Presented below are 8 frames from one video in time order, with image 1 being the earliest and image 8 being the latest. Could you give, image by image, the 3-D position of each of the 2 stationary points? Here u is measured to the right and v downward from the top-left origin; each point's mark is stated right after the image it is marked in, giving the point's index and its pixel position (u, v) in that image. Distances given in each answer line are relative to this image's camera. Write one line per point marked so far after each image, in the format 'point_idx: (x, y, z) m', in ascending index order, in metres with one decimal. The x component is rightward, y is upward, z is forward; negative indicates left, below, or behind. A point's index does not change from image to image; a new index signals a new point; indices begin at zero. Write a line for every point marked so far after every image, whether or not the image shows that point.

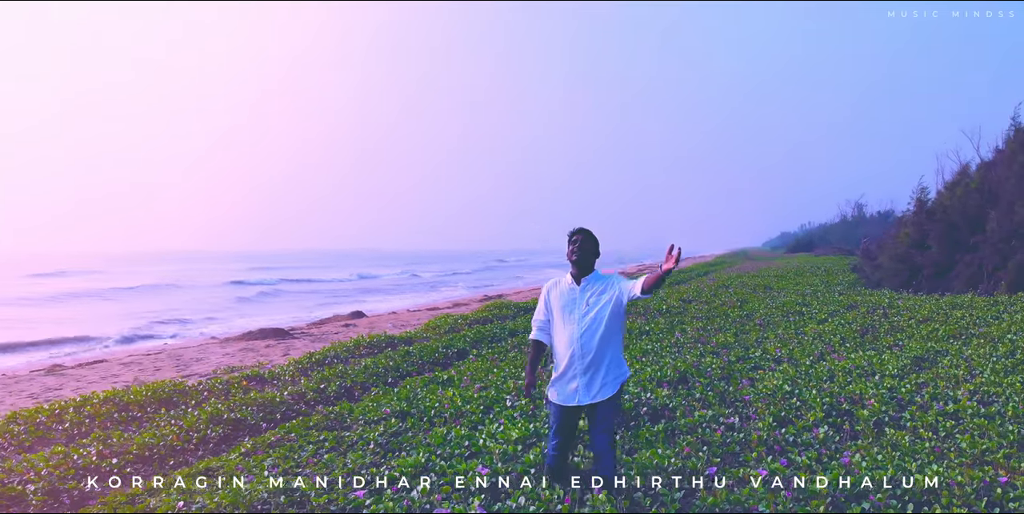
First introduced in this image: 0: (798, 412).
0: (+2.1, -1.1, +6.4) m
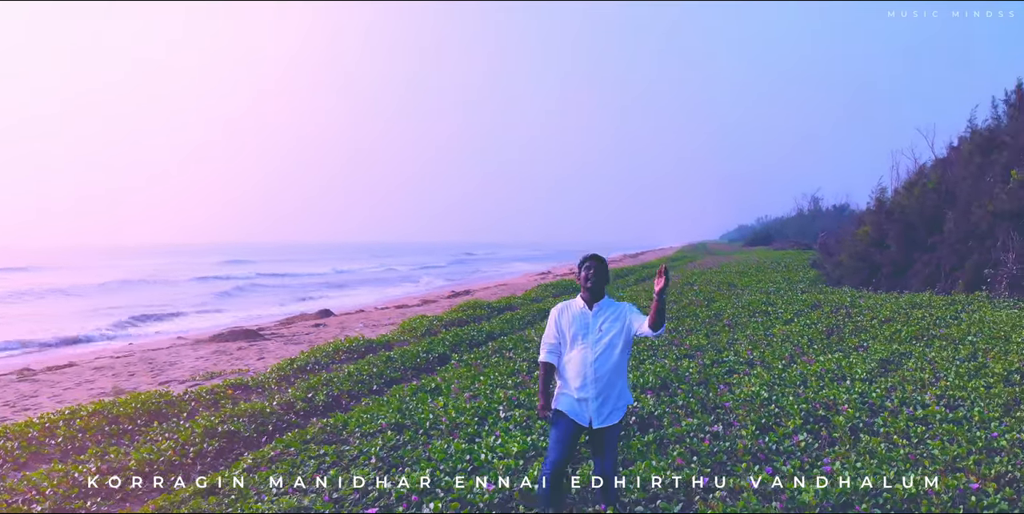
0: (+2.1, -1.2, +6.7) m
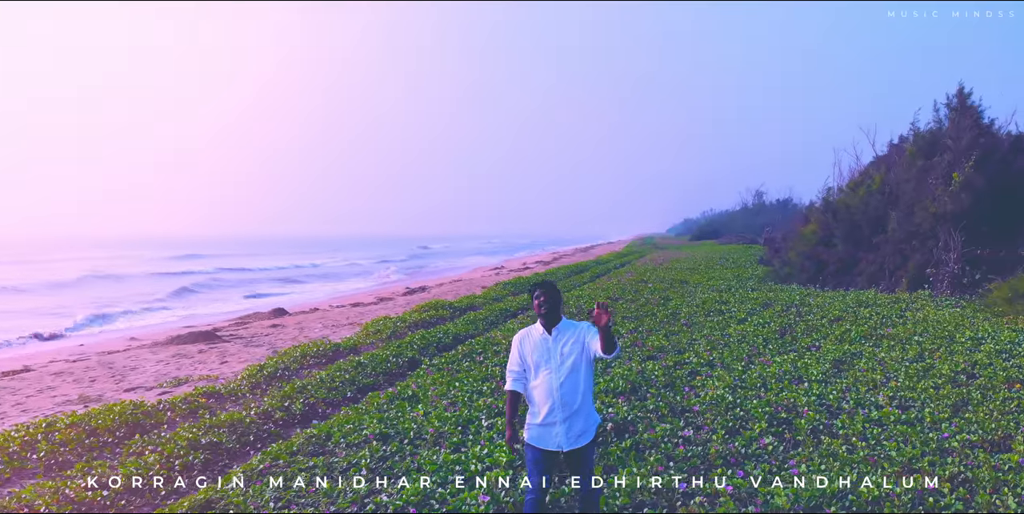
0: (+1.9, -1.3, +7.0) m
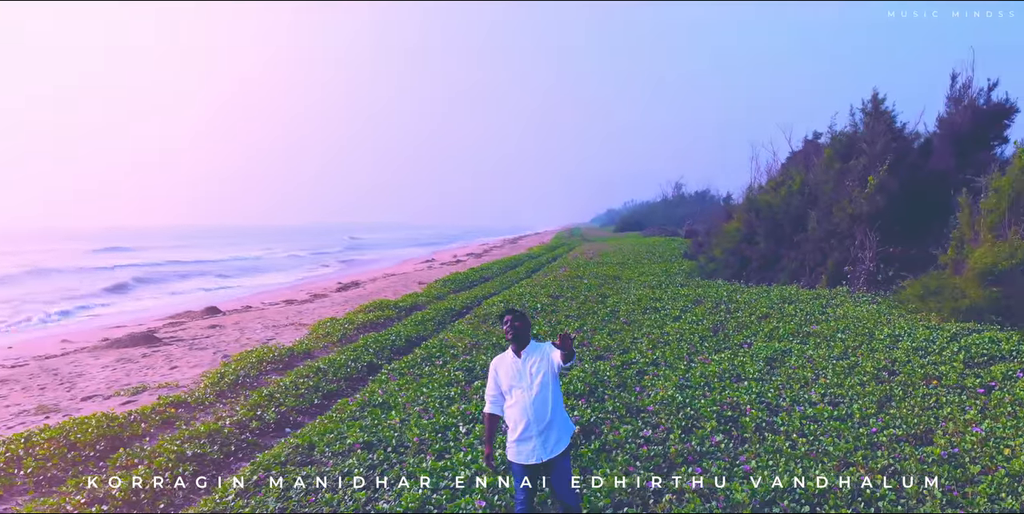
0: (+1.6, -1.4, +7.6) m
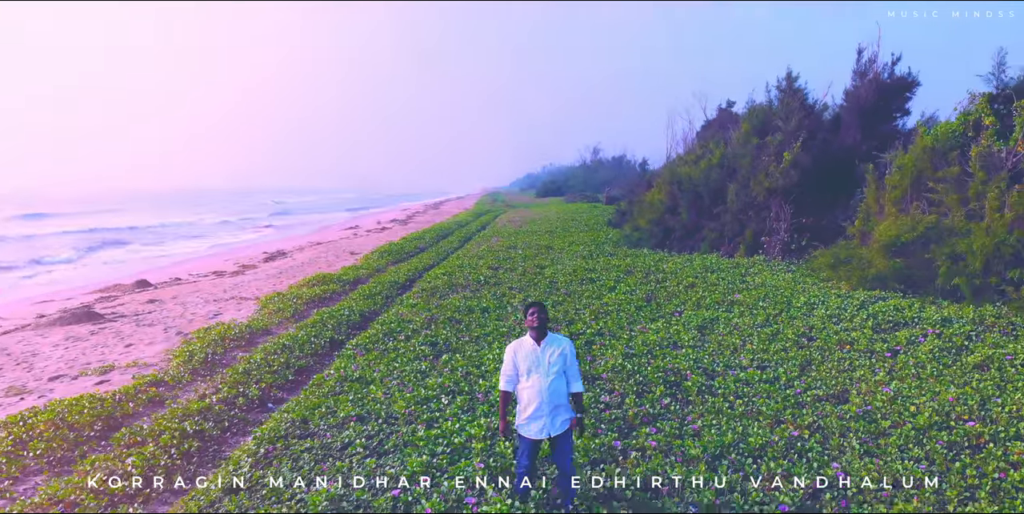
0: (+1.3, -1.3, +8.5) m
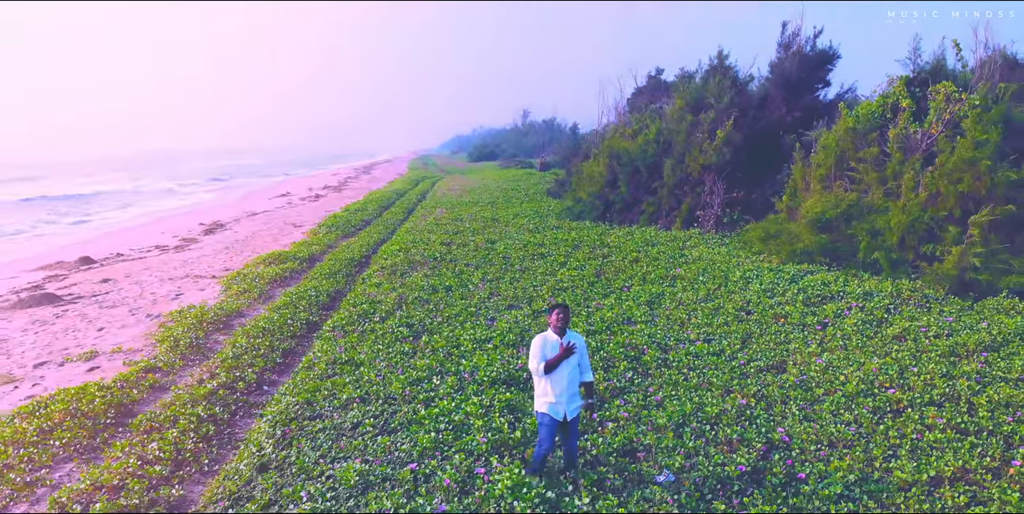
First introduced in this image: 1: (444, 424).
0: (+1.0, -1.2, +9.4) m
1: (-0.6, -1.3, +7.0) m
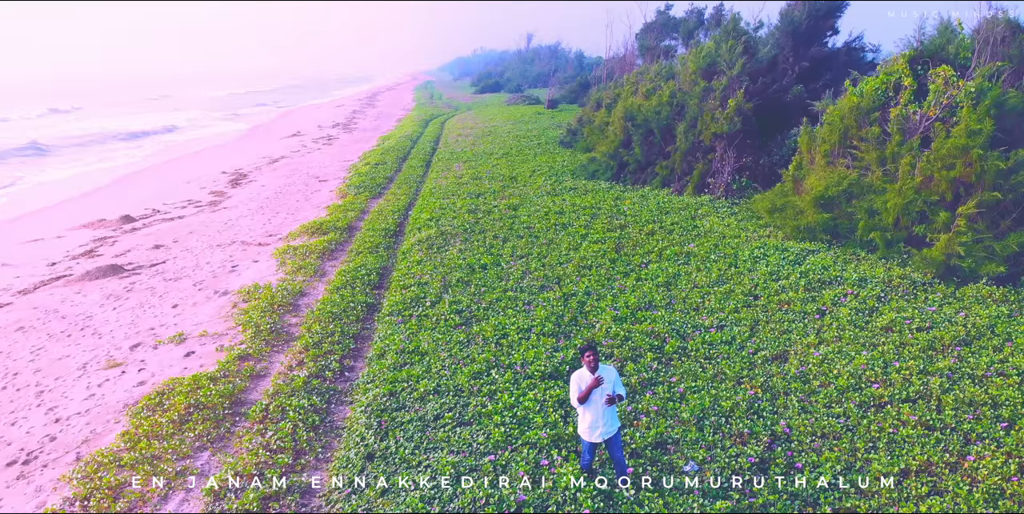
0: (+1.6, -1.2, +11.0) m
1: (-0.1, -1.6, +8.6) m
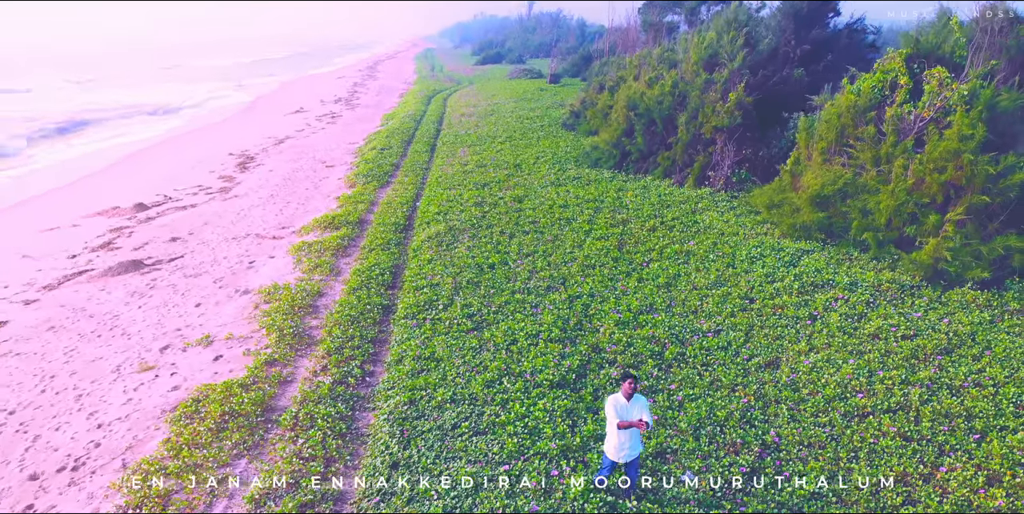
0: (+1.7, -1.4, +11.7) m
1: (+0.1, -1.8, +9.3) m
